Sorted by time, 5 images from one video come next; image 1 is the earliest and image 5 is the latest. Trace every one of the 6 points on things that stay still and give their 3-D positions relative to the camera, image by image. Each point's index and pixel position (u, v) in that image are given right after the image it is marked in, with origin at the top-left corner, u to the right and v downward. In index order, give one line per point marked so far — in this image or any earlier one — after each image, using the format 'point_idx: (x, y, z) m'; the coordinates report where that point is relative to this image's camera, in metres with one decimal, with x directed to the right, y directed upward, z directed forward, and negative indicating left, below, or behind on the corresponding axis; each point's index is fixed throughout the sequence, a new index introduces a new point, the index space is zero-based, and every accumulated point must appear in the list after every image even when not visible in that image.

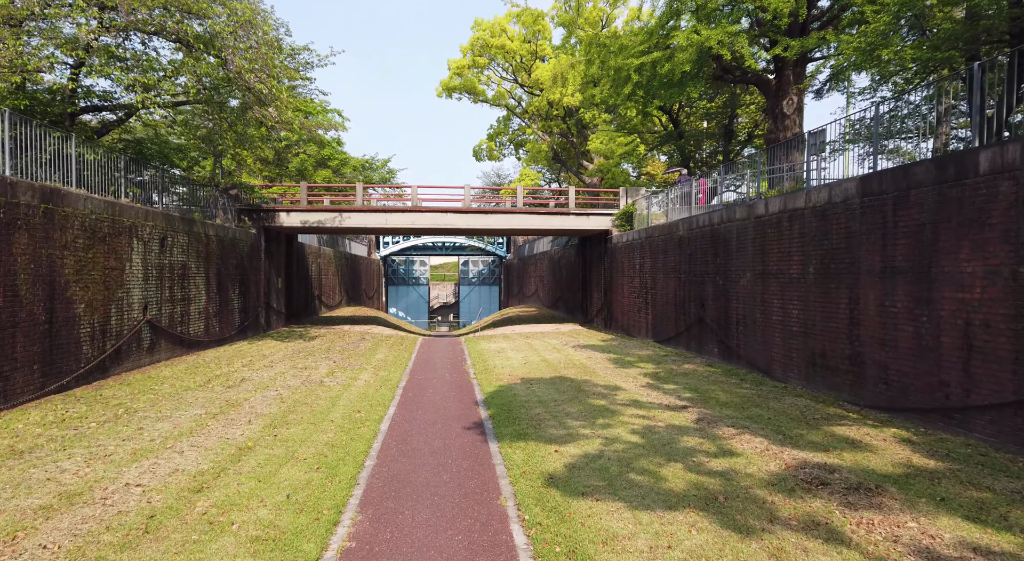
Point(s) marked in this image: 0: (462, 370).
0: (-1.1, -2.1, +13.4) m
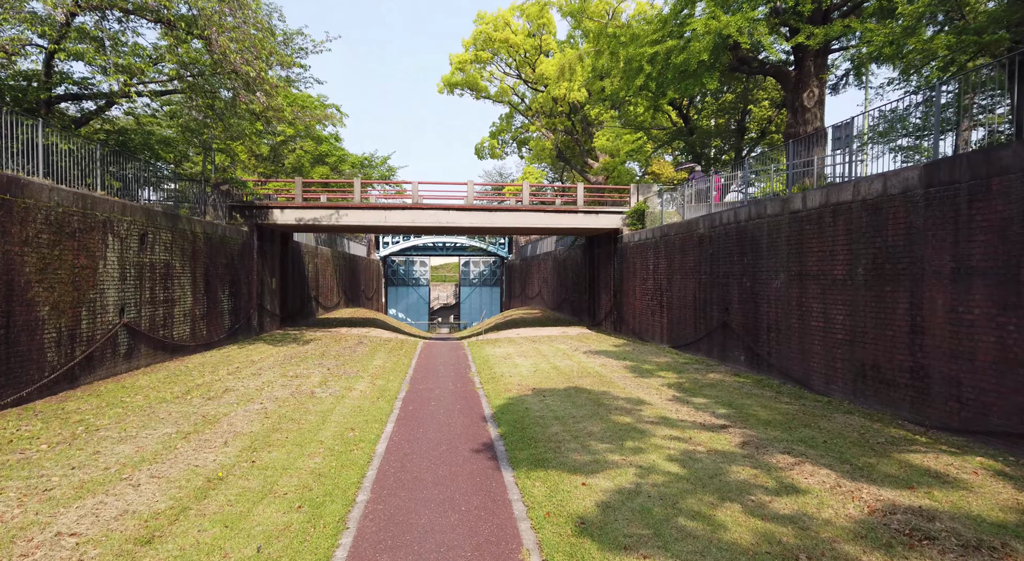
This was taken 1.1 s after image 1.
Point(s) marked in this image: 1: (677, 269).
0: (-1.0, -2.1, +12.3) m
1: (+4.6, +0.3, +15.8) m
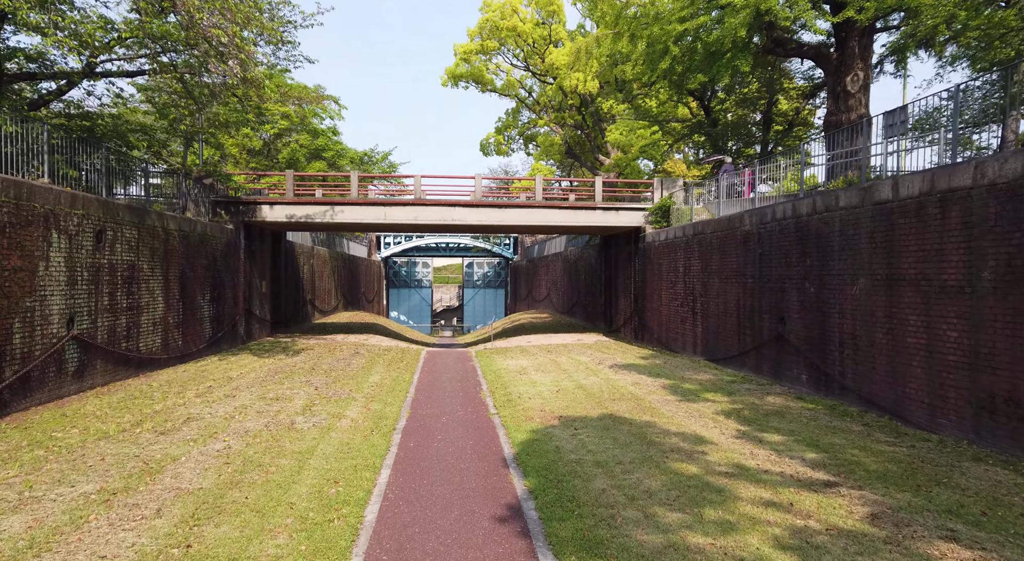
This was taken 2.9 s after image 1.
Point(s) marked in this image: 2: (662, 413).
0: (-0.6, -2.2, +10.5) m
1: (+4.9, +0.2, +13.9) m
2: (+2.3, -2.1, +9.0) m
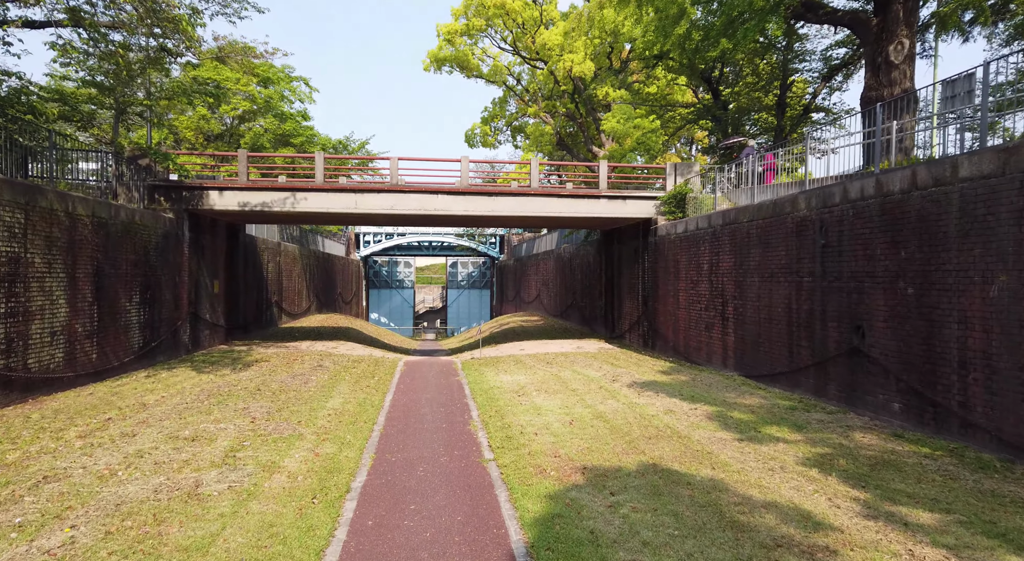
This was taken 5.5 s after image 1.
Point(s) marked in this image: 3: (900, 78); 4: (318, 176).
0: (-0.6, -2.2, +7.8) m
1: (+4.8, +0.3, +11.5) m
2: (+2.4, -2.0, +6.4) m
3: (+10.4, +5.4, +15.3) m
4: (-6.0, +3.2, +17.8) m
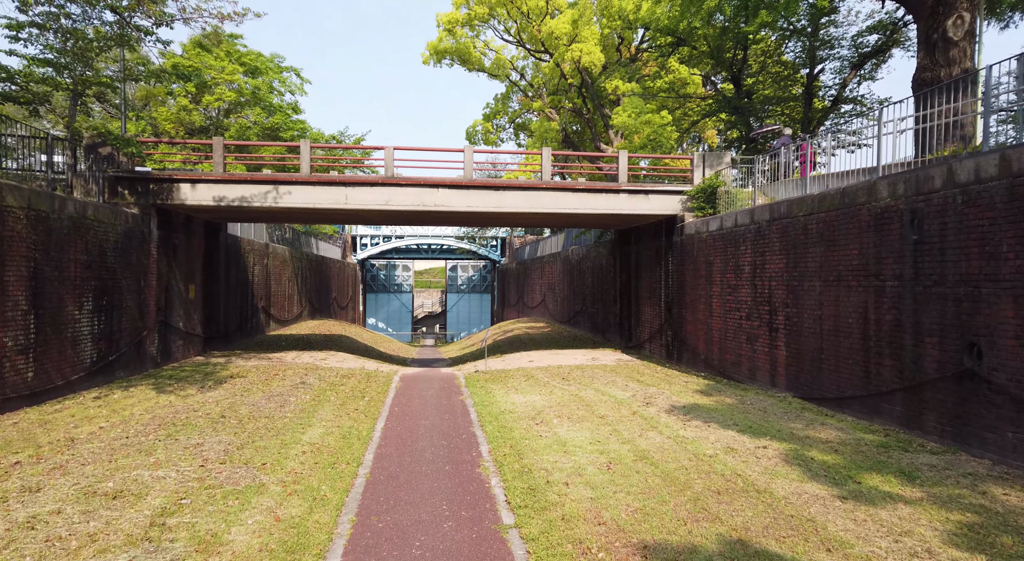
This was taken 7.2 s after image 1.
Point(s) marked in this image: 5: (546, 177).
0: (-0.3, -2.2, +6.0) m
1: (+5.1, +0.2, +9.7) m
2: (+2.7, -2.1, +4.6) m
3: (+10.6, +5.3, +13.6) m
4: (-5.7, +3.1, +16.0) m
5: (+1.0, +2.9, +16.8) m
